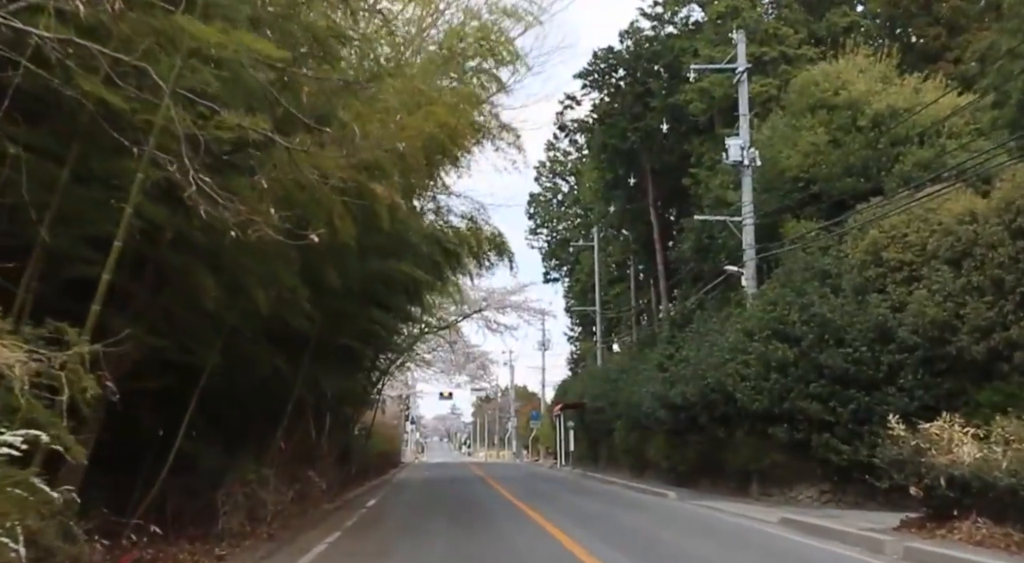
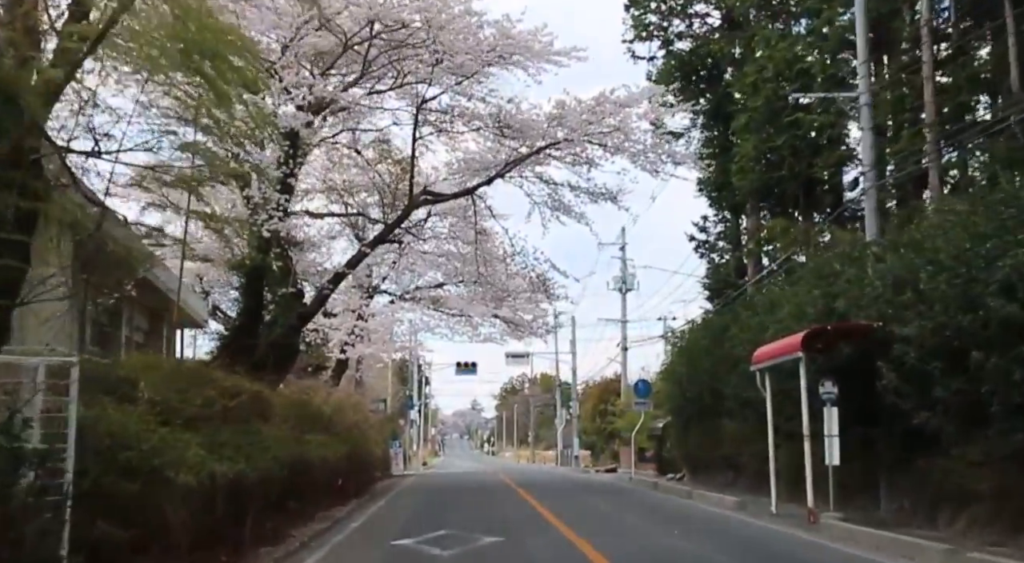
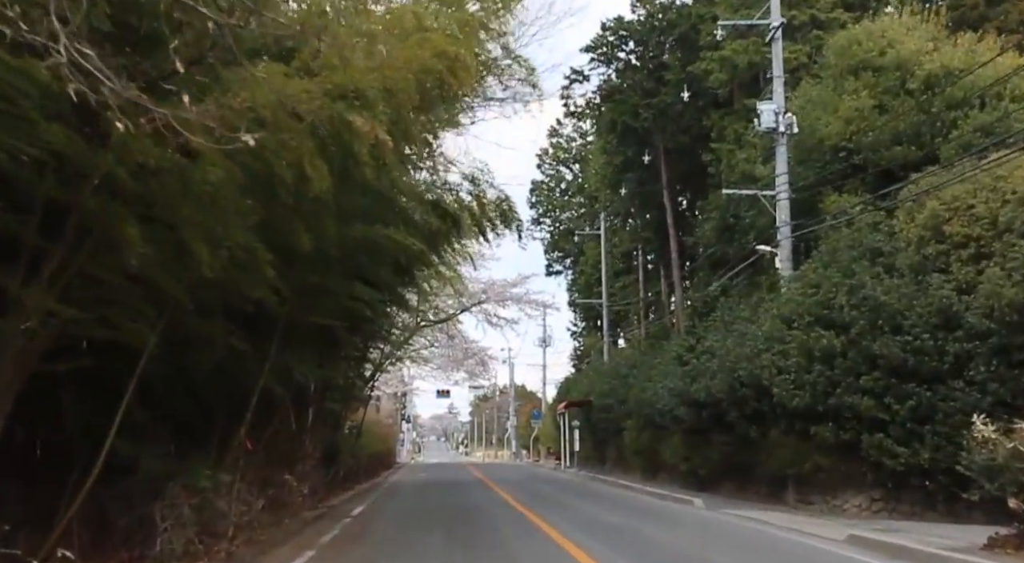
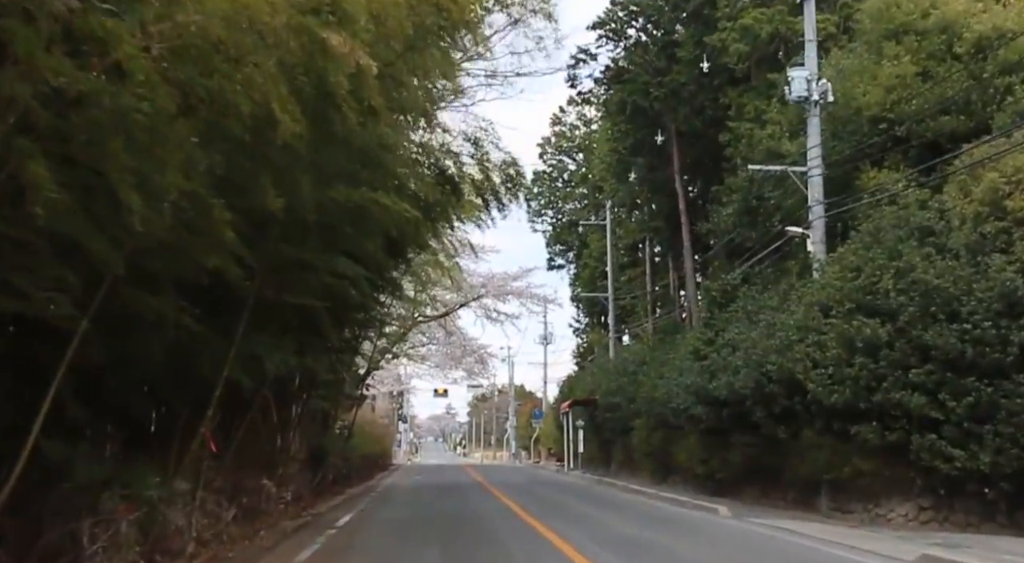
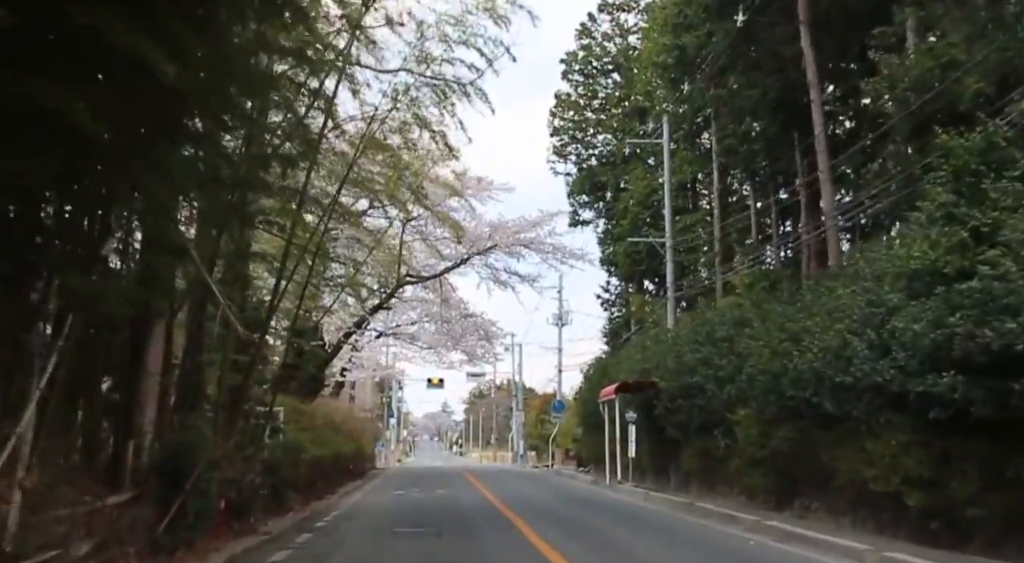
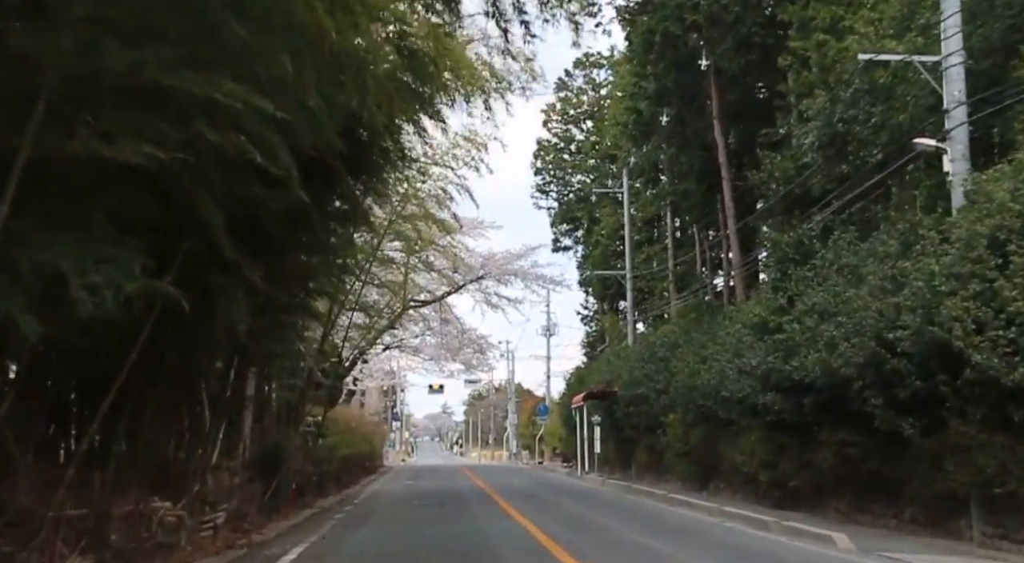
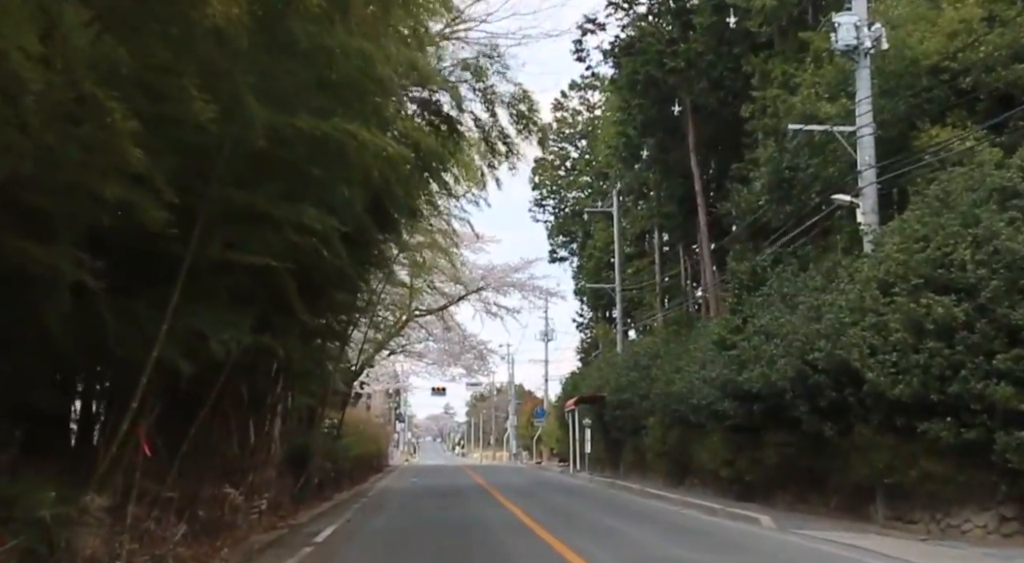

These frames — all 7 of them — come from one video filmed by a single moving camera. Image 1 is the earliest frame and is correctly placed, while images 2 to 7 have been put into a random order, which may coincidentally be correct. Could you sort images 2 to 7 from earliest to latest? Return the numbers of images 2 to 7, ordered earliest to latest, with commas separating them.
3, 4, 7, 6, 5, 2
